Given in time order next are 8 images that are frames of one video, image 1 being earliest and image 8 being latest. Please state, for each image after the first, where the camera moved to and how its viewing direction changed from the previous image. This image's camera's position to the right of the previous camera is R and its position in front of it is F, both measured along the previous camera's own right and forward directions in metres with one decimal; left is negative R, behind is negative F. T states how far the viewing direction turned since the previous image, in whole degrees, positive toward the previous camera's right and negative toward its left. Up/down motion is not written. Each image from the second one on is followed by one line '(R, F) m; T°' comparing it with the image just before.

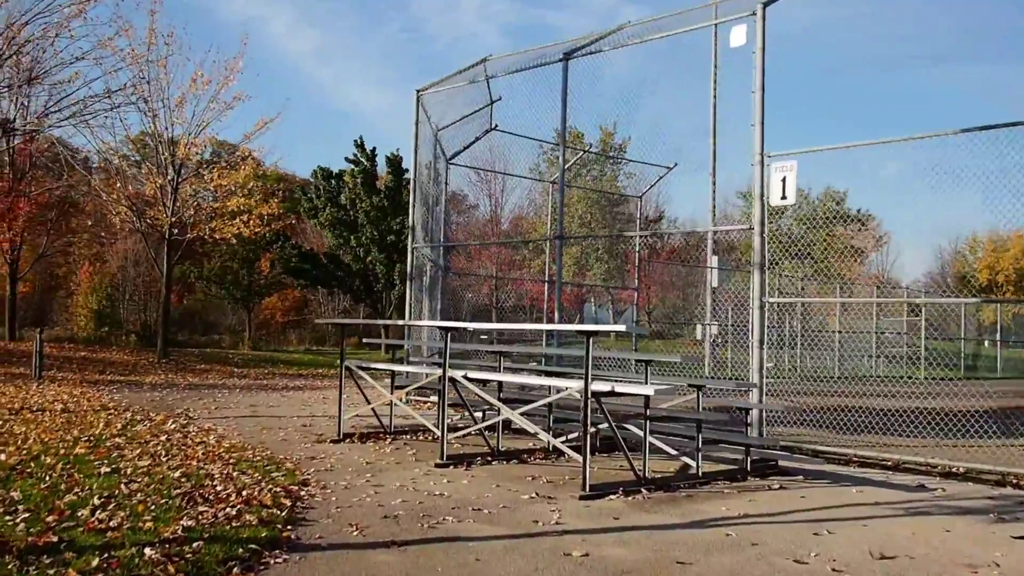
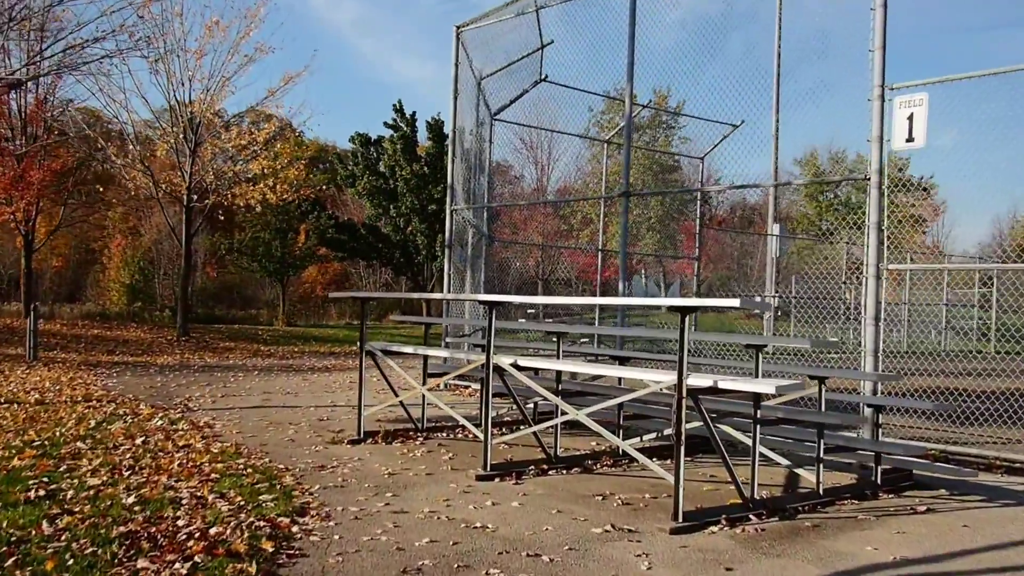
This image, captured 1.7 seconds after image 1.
(-0.2, +1.8) m; -3°
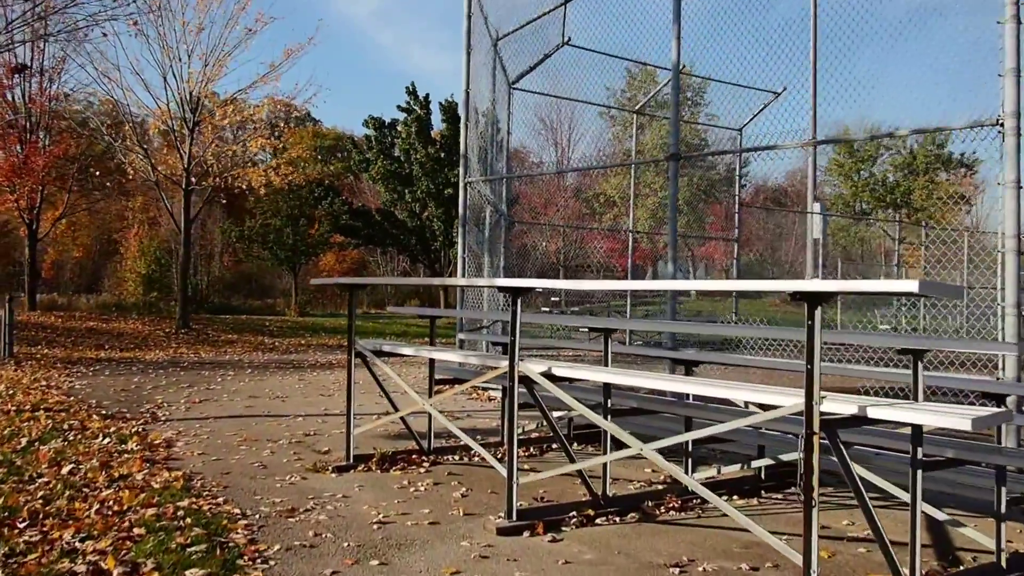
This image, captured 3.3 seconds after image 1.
(-0.1, +1.7) m; -2°
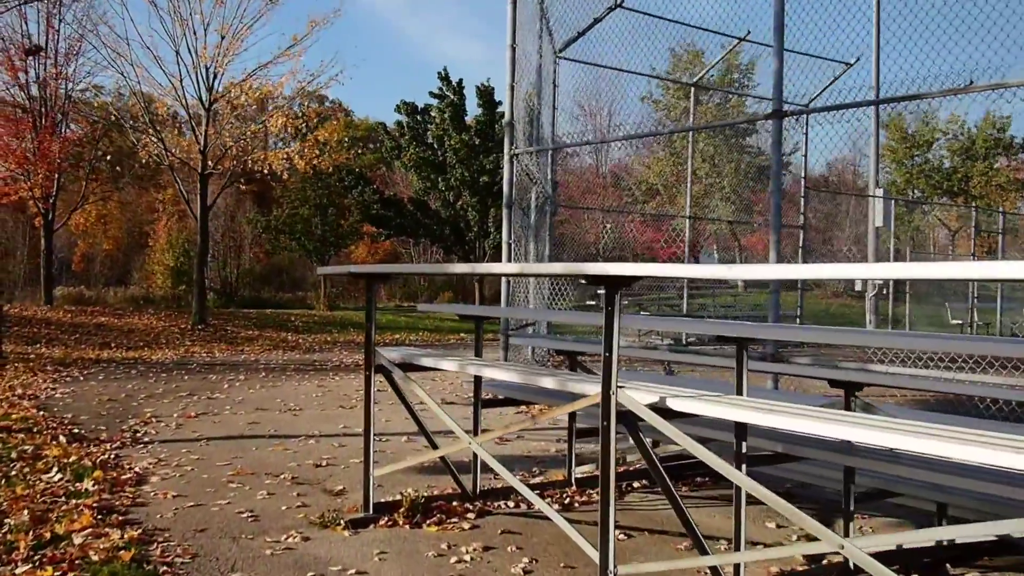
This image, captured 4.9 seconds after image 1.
(-0.3, +1.5) m; -3°
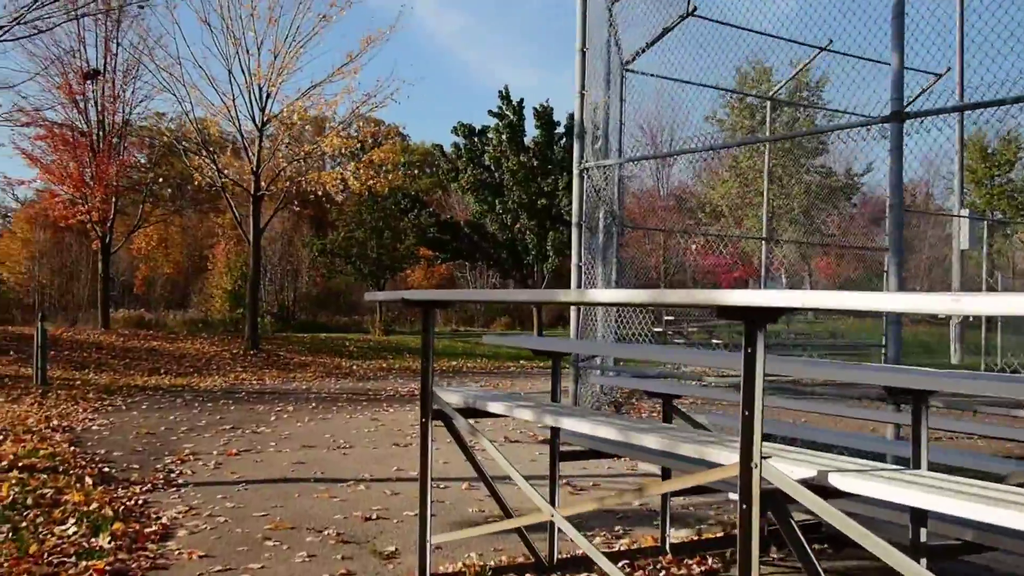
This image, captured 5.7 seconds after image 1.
(-0.2, +0.7) m; -4°
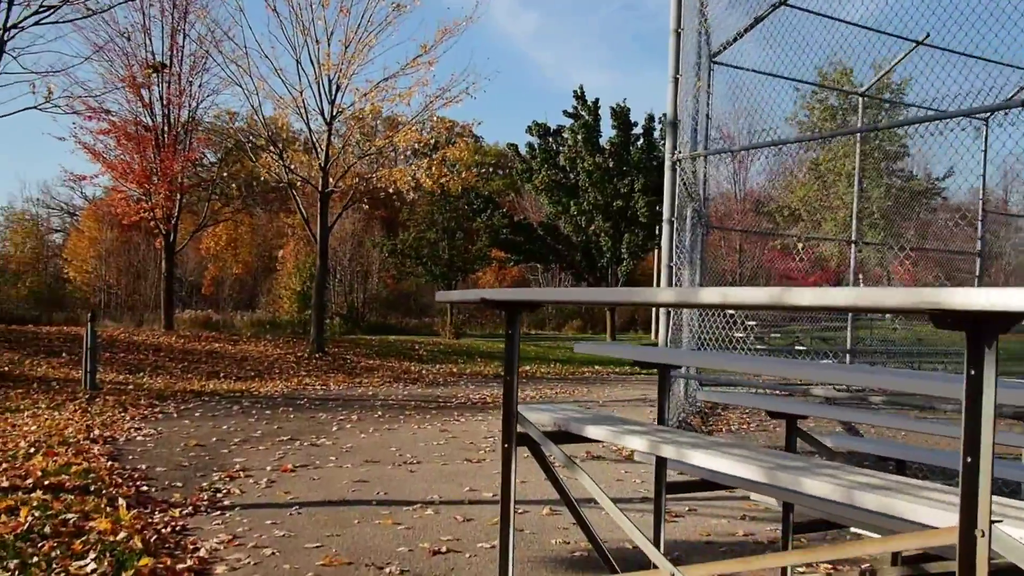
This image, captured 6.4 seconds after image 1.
(-0.2, +0.8) m; -5°
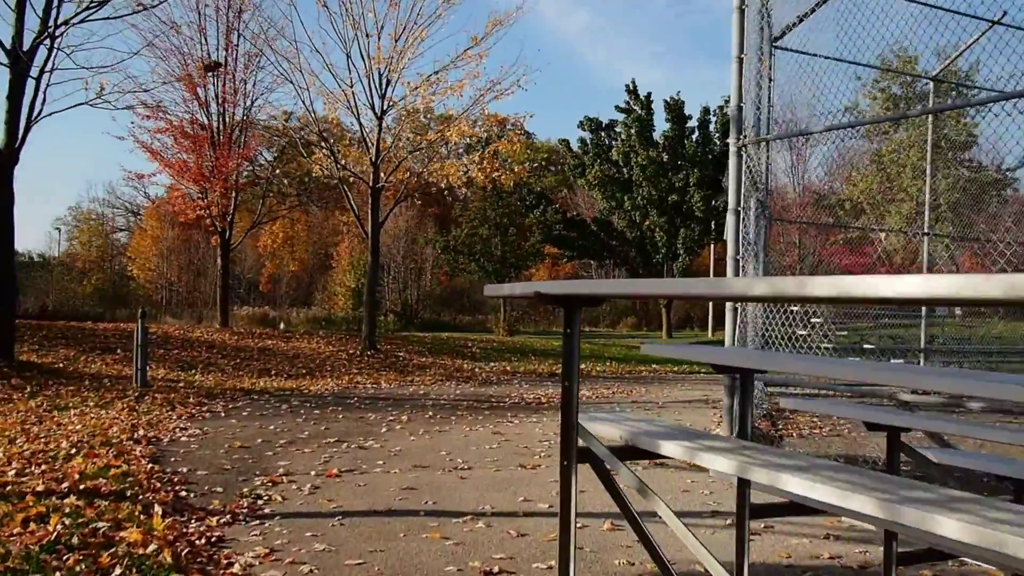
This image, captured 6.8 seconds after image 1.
(0.0, +0.4) m; -4°
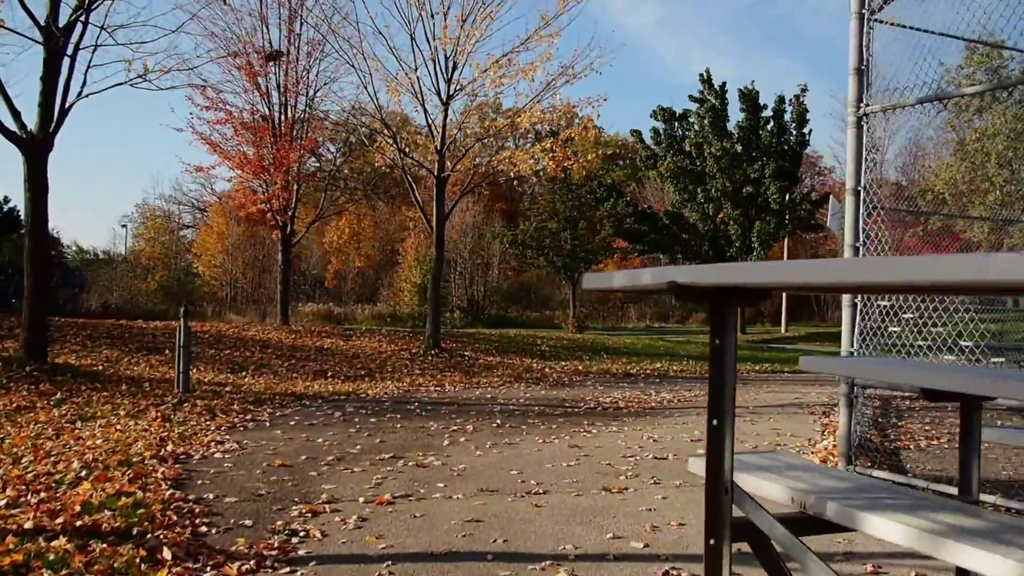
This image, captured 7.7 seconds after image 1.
(-0.1, +0.9) m; -6°
